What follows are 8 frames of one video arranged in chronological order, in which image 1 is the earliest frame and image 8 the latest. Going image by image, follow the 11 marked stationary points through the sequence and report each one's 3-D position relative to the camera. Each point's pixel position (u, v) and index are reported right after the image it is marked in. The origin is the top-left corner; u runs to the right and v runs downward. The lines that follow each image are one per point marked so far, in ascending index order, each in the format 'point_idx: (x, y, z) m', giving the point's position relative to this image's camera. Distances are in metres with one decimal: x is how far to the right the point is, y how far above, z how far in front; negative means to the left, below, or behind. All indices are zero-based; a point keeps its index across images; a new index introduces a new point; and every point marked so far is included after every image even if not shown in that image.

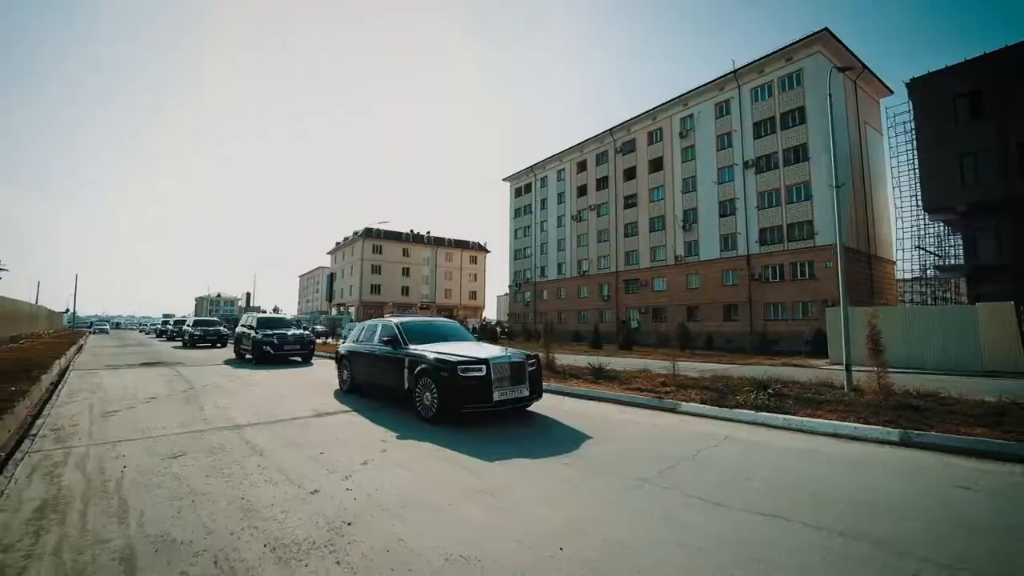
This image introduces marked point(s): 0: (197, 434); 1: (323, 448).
0: (-4.1, -1.9, +6.1) m
1: (-2.2, -1.9, +5.5) m
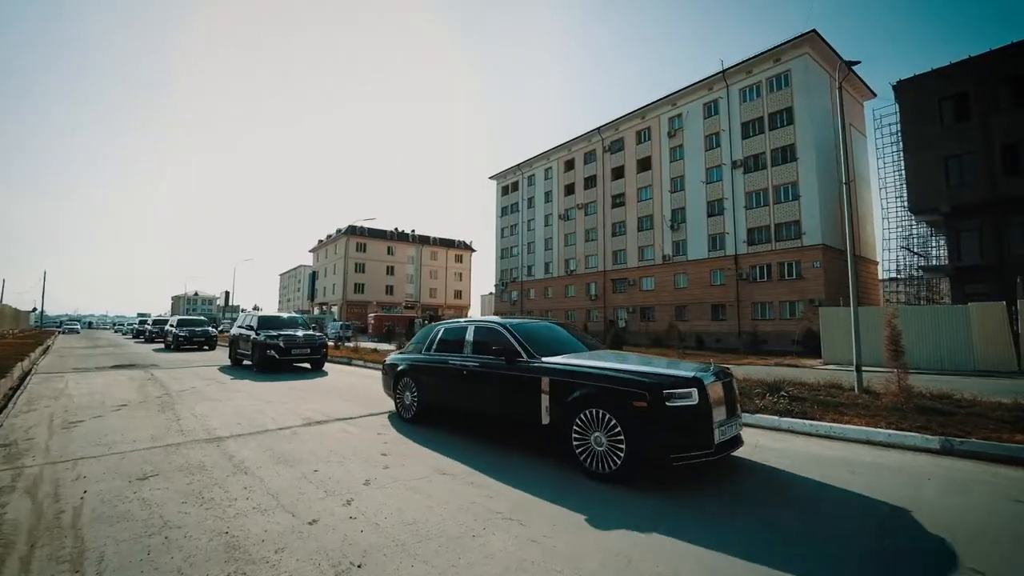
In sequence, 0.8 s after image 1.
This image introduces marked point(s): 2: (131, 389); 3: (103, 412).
0: (-4.0, -1.9, +5.4) m
1: (-2.0, -1.9, +4.9) m
2: (-8.2, -2.2, +9.9) m
3: (-6.6, -2.0, +7.5) m
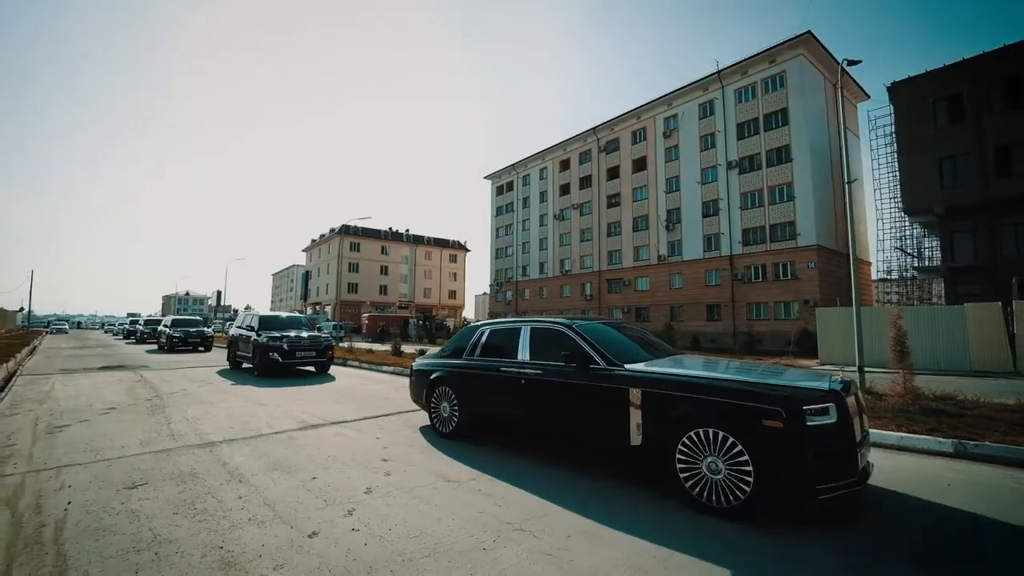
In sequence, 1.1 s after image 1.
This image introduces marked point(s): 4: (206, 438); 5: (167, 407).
0: (-3.9, -1.9, +5.2) m
1: (-1.9, -1.9, +4.7) m
2: (-8.2, -2.1, +9.6) m
3: (-6.6, -2.0, +7.2) m
4: (-3.9, -1.9, +5.9) m
5: (-5.9, -2.0, +7.9) m
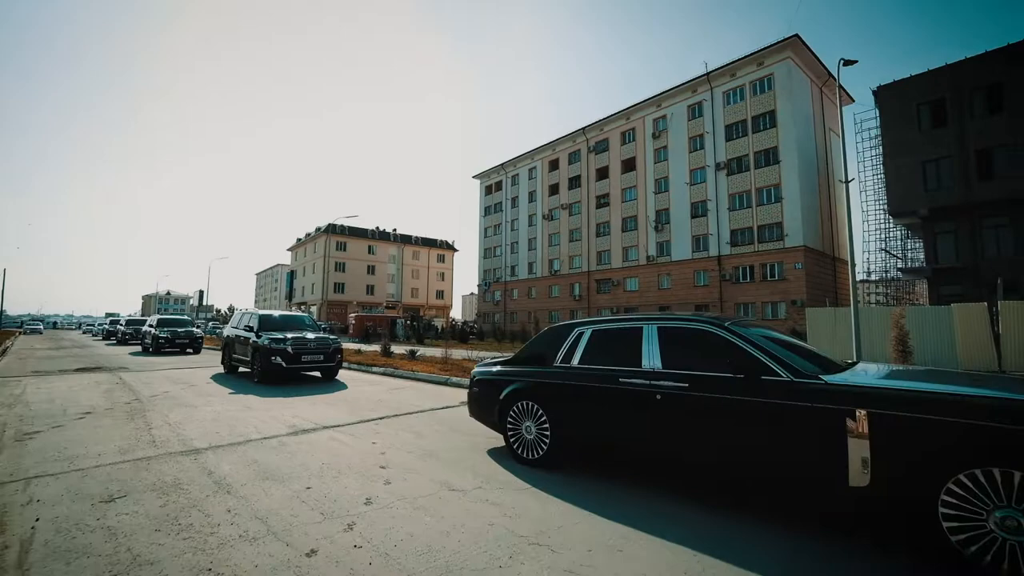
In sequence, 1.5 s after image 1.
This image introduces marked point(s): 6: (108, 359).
0: (-3.8, -1.8, +4.8) m
1: (-1.9, -1.8, +4.4) m
2: (-8.2, -2.1, +9.2) m
3: (-6.6, -1.9, +6.8) m
4: (-3.9, -1.9, +5.6) m
5: (-5.9, -2.0, +7.5) m
6: (-15.8, -2.8, +18.0) m
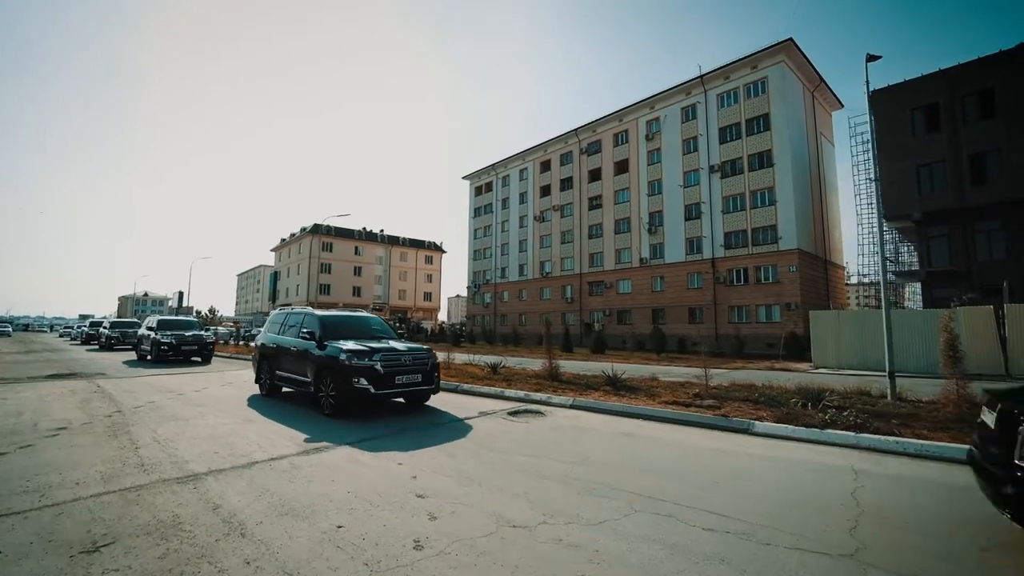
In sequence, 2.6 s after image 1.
0: (-3.3, -1.8, +4.0) m
1: (-1.3, -1.8, +3.6) m
2: (-7.8, -2.1, +8.2) m
3: (-6.1, -1.9, +5.9) m
4: (-3.4, -1.9, +4.8) m
5: (-5.4, -2.0, +6.6) m
6: (-15.7, -2.8, +16.8) m
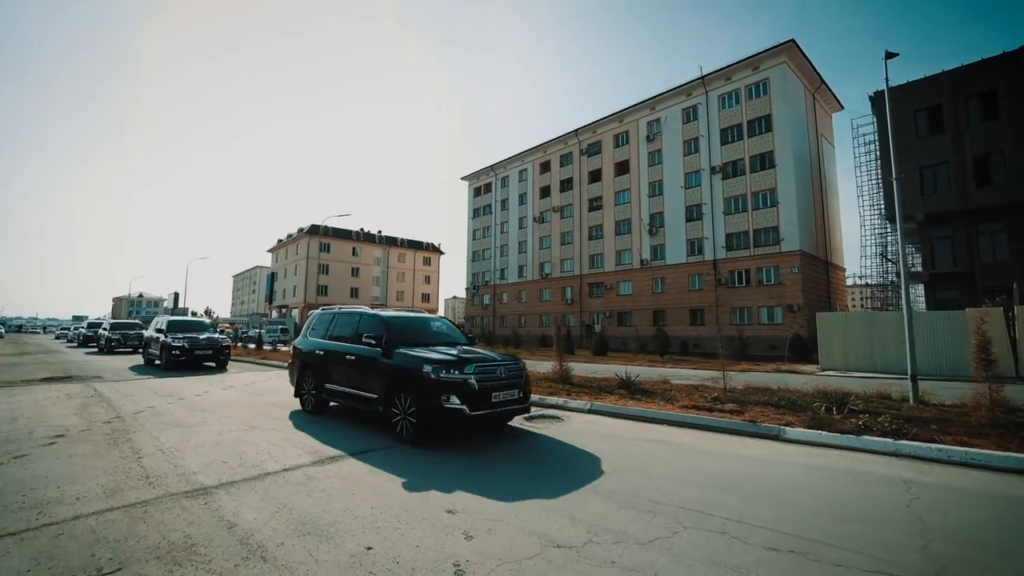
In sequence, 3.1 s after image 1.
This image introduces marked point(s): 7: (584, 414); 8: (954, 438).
0: (-3.0, -1.8, +3.7) m
1: (-1.0, -1.8, +3.3) m
2: (-7.5, -2.1, +7.9) m
3: (-5.8, -1.9, +5.6) m
4: (-3.0, -1.8, +4.4) m
5: (-5.1, -2.0, +6.3) m
6: (-15.4, -2.8, +16.4) m
7: (+1.3, -2.3, +8.4) m
8: (+5.9, -2.0, +6.2) m
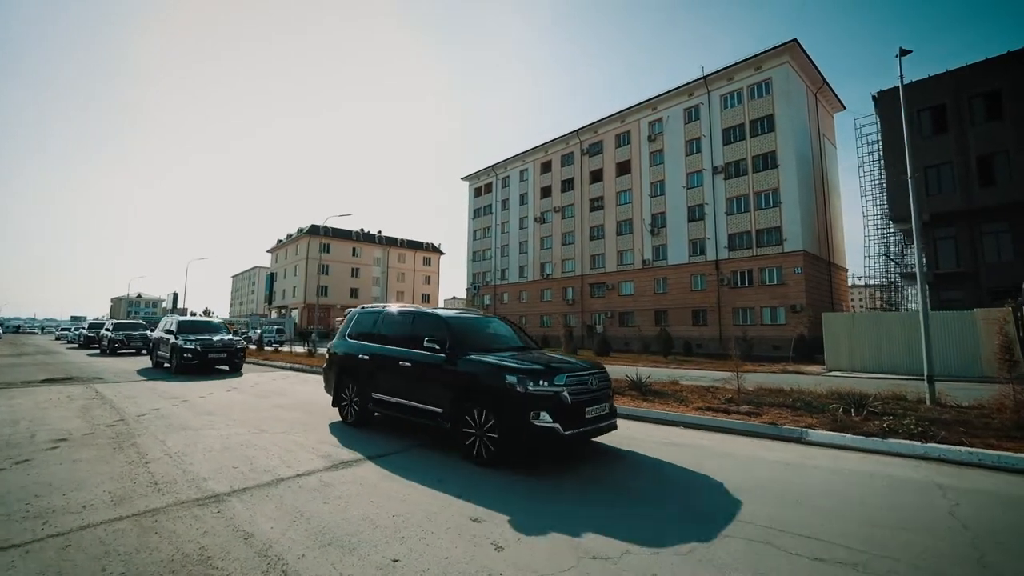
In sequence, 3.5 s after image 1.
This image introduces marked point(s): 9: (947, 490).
0: (-2.8, -1.8, +3.5) m
1: (-0.8, -1.8, +3.1) m
2: (-7.3, -2.1, +7.7) m
3: (-5.6, -1.9, +5.4) m
4: (-2.8, -1.8, +4.3) m
5: (-4.9, -1.9, +6.1) m
6: (-15.2, -2.8, +16.2) m
7: (+1.5, -2.3, +8.3) m
8: (+6.1, -2.0, +6.1) m
9: (+4.4, -2.0, +4.7) m
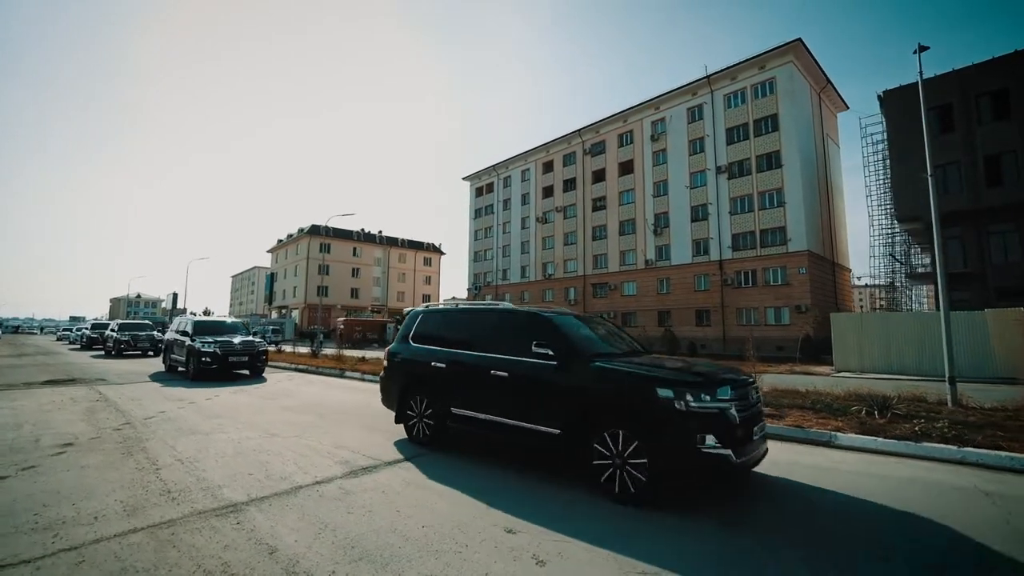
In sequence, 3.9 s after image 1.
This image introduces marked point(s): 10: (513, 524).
0: (-2.5, -1.8, +3.3) m
1: (-0.5, -1.8, +2.9) m
2: (-7.0, -2.1, +7.5) m
3: (-5.3, -1.9, +5.2) m
4: (-2.6, -1.8, +4.1) m
5: (-4.6, -1.9, +5.9) m
6: (-15.0, -2.8, +16.0) m
7: (+1.8, -2.3, +8.1) m
8: (+6.4, -2.0, +5.9) m
9: (+4.7, -2.0, +4.5) m
10: (0.0, -1.8, +3.6) m
